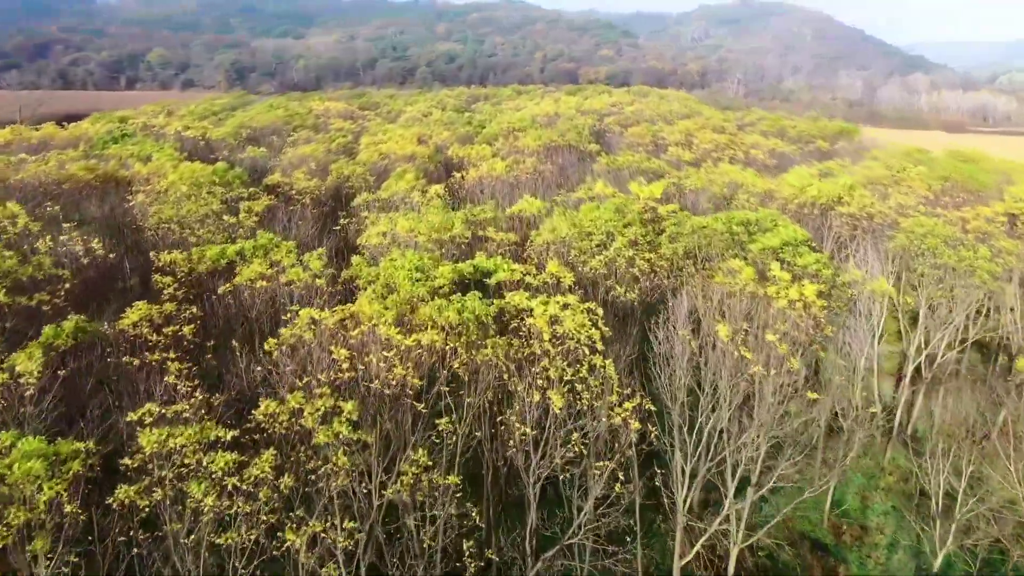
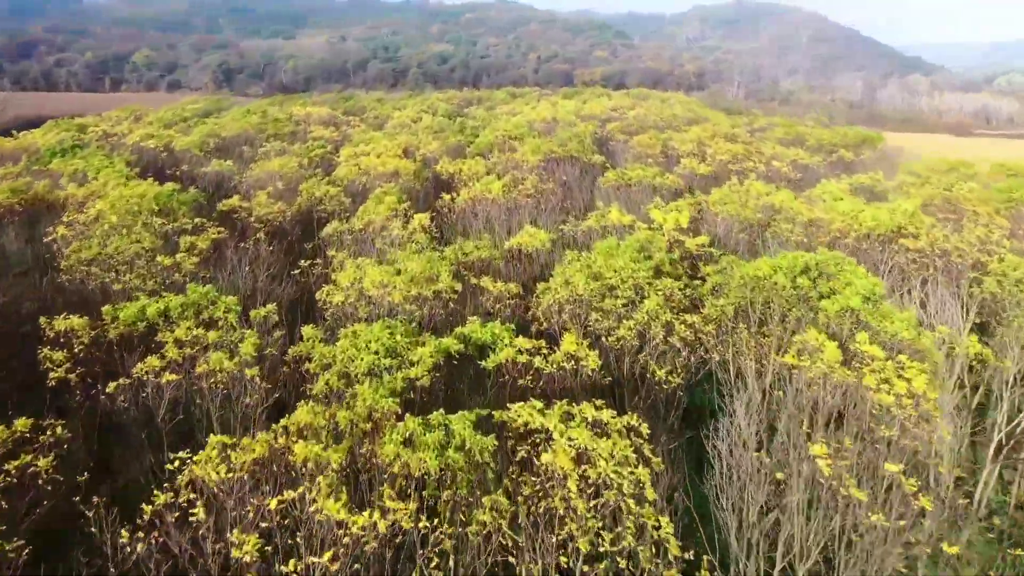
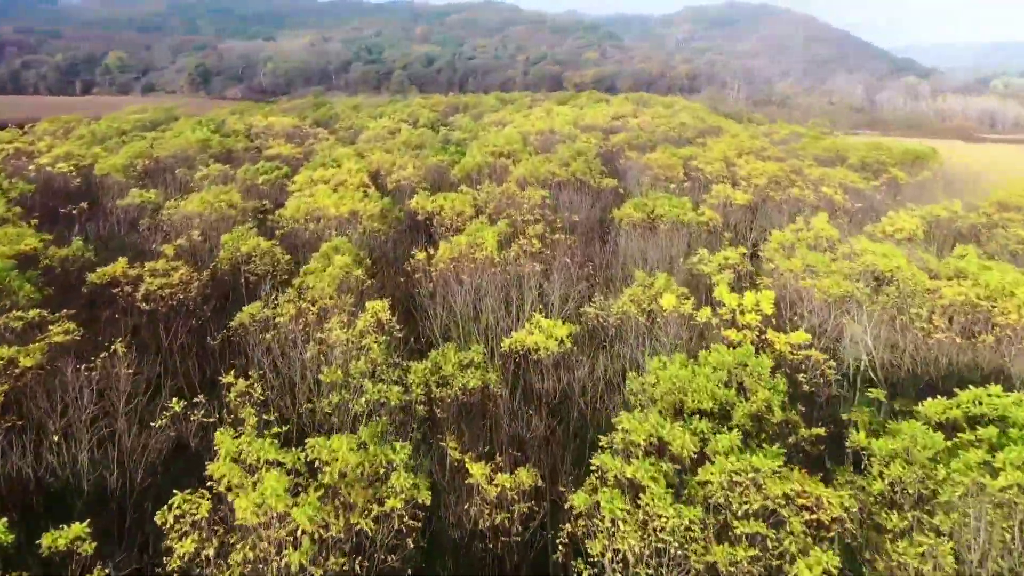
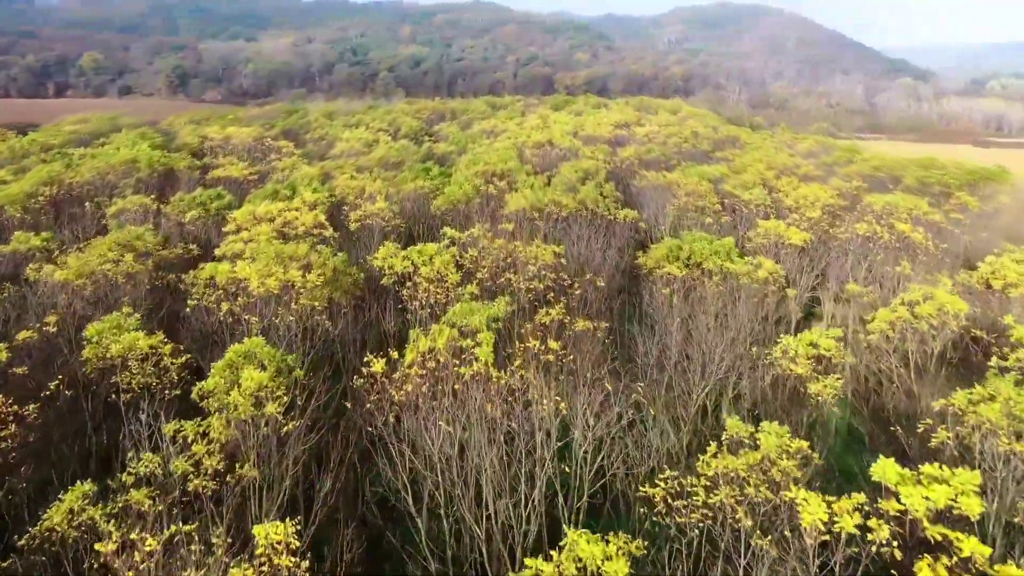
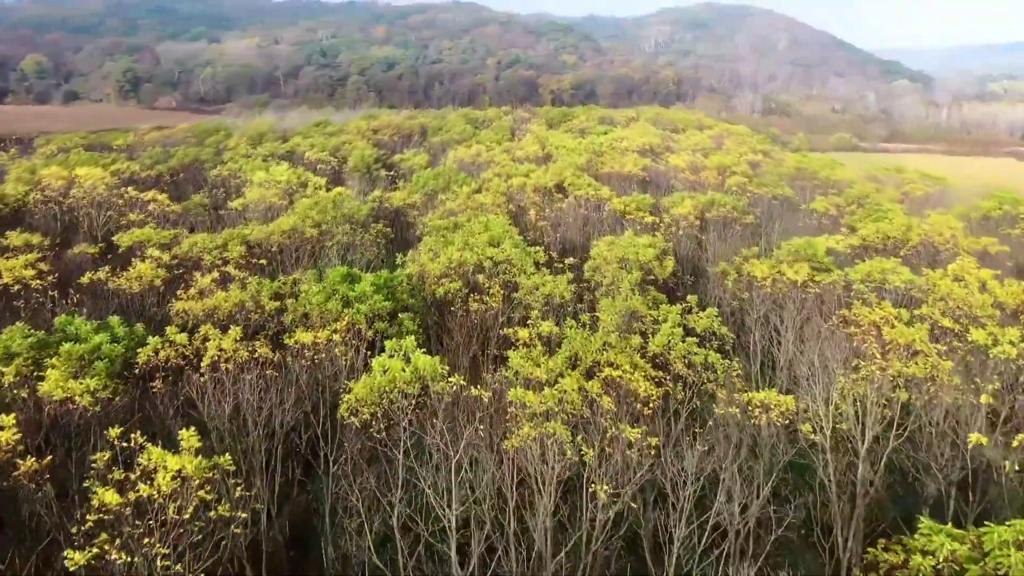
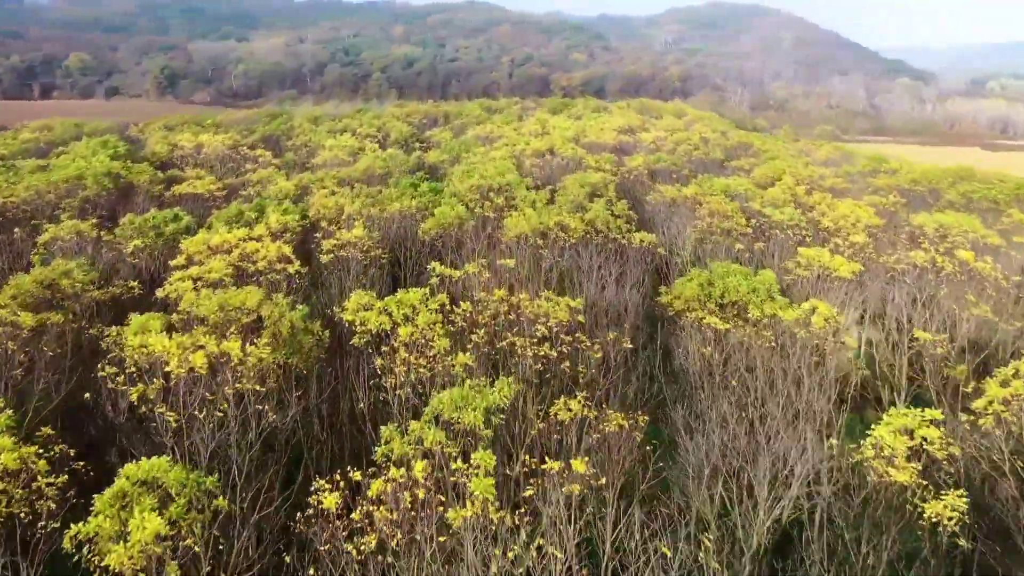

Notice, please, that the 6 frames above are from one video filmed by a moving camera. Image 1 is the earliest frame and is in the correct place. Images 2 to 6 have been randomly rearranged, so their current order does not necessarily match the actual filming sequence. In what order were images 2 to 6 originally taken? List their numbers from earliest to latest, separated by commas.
2, 3, 4, 6, 5
